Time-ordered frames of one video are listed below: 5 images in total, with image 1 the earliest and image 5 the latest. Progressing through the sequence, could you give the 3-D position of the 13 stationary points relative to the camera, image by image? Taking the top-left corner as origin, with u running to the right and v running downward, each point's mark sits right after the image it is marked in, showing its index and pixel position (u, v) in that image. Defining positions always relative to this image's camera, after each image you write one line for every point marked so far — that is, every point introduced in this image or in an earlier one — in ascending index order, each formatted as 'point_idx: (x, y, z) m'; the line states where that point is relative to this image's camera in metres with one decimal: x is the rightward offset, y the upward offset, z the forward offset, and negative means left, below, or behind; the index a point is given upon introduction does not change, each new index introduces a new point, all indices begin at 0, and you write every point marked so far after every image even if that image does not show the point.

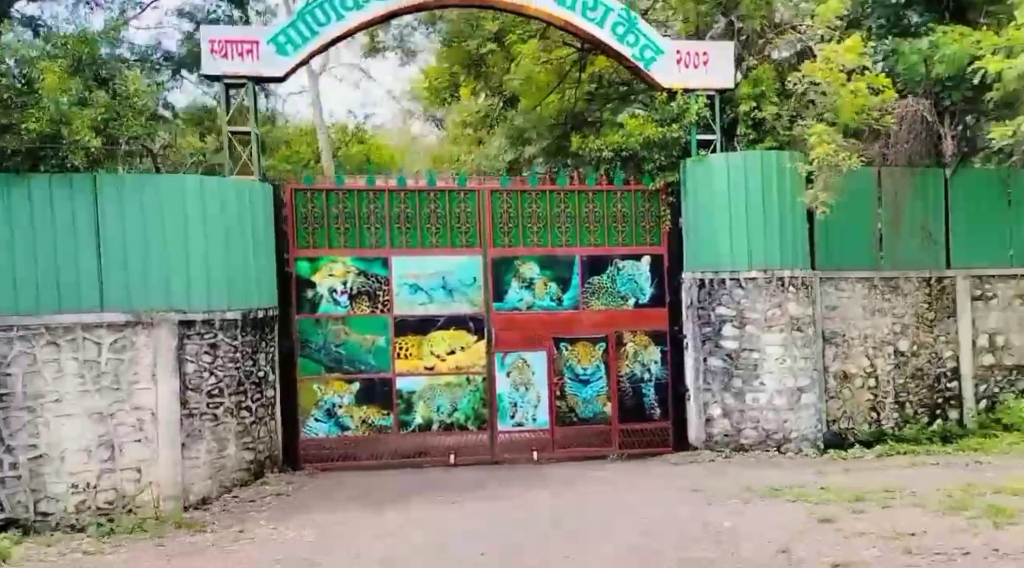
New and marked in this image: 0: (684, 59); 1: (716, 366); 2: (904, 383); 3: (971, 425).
0: (+1.6, +2.1, +8.5) m
1: (+2.0, -0.8, +8.7) m
2: (+3.9, -1.0, +9.3) m
3: (+4.6, -1.4, +9.4) m
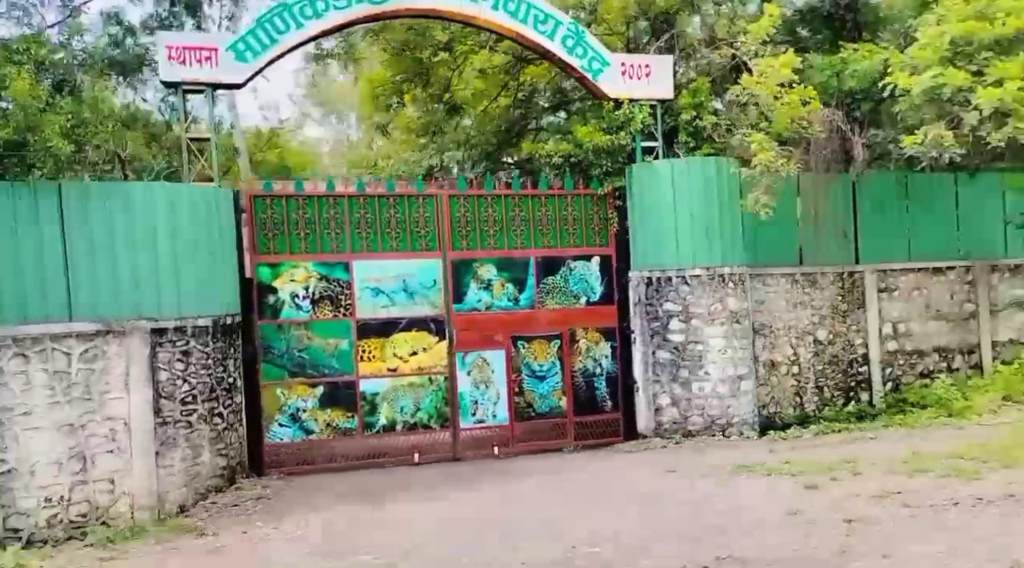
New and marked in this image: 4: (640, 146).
0: (+1.1, +2.1, +9.1) m
1: (+1.6, -0.8, +9.3) m
2: (+3.4, -0.9, +10.2) m
3: (+4.1, -1.4, +10.4) m
4: (+1.4, +1.4, +9.4) m
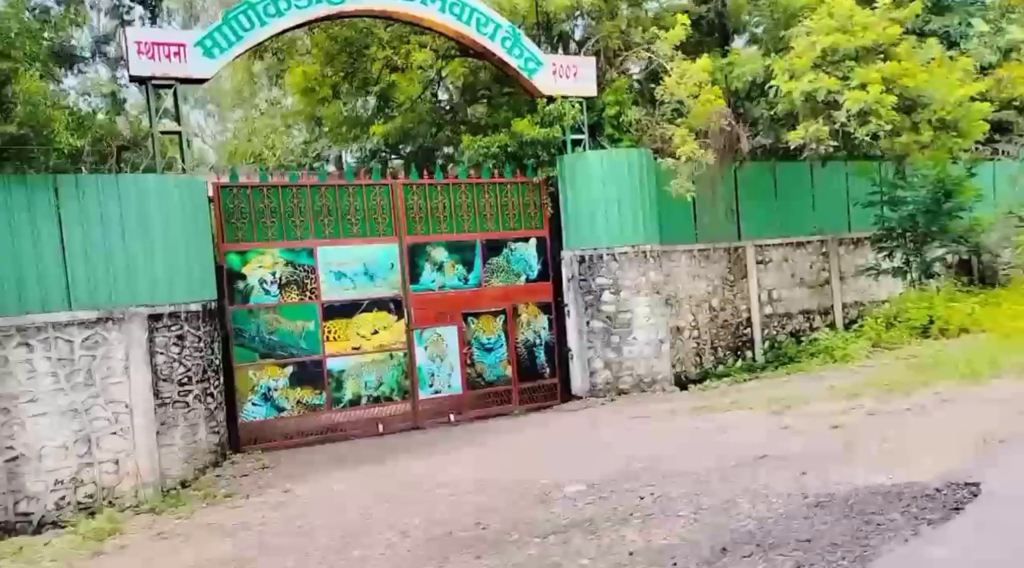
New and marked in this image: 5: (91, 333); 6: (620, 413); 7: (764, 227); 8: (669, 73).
0: (+0.5, +2.4, +10.1) m
1: (+1.0, -0.5, +10.5) m
2: (+2.6, -0.6, +11.7) m
3: (+3.2, -1.0, +12.0) m
4: (+0.7, +1.7, +10.5) m
5: (-3.4, -0.4, +7.4) m
6: (+1.0, -1.3, +8.6) m
7: (+3.3, +0.8, +12.2) m
8: (+1.9, +2.4, +10.4) m
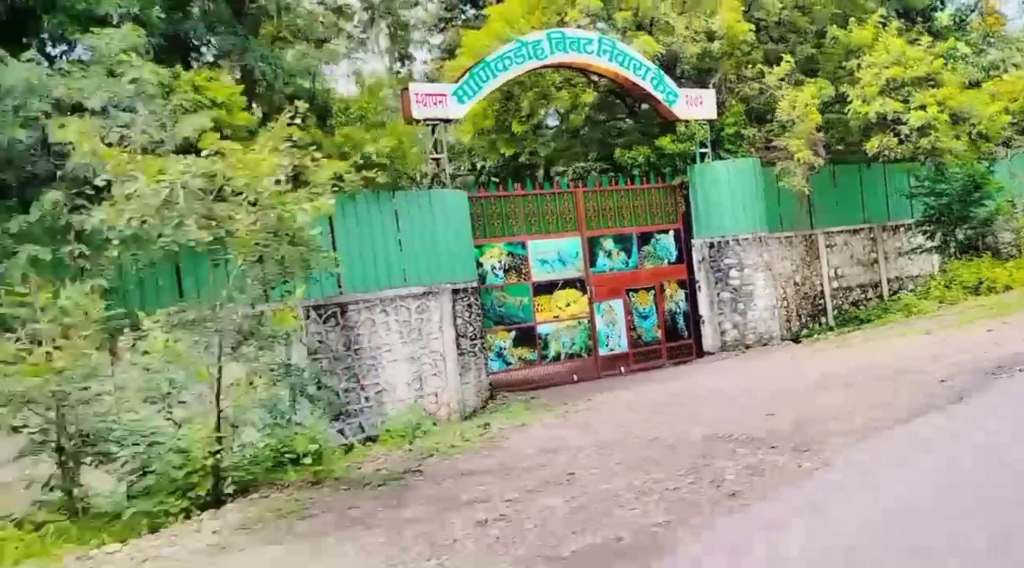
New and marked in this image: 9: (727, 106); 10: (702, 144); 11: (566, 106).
0: (+2.6, +2.6, +13.2) m
1: (+3.1, -0.2, +13.6) m
2: (+4.7, -0.3, +14.8) m
3: (+5.3, -0.7, +15.2) m
4: (+2.8, +1.9, +13.5) m
5: (-1.0, -0.2, +10.2) m
6: (+3.3, -0.9, +11.6) m
7: (+5.3, +1.1, +15.4) m
8: (+3.9, +2.7, +13.6) m
9: (+3.3, +2.7, +14.2) m
10: (+2.8, +2.1, +13.7) m
11: (+0.9, +2.9, +14.7) m
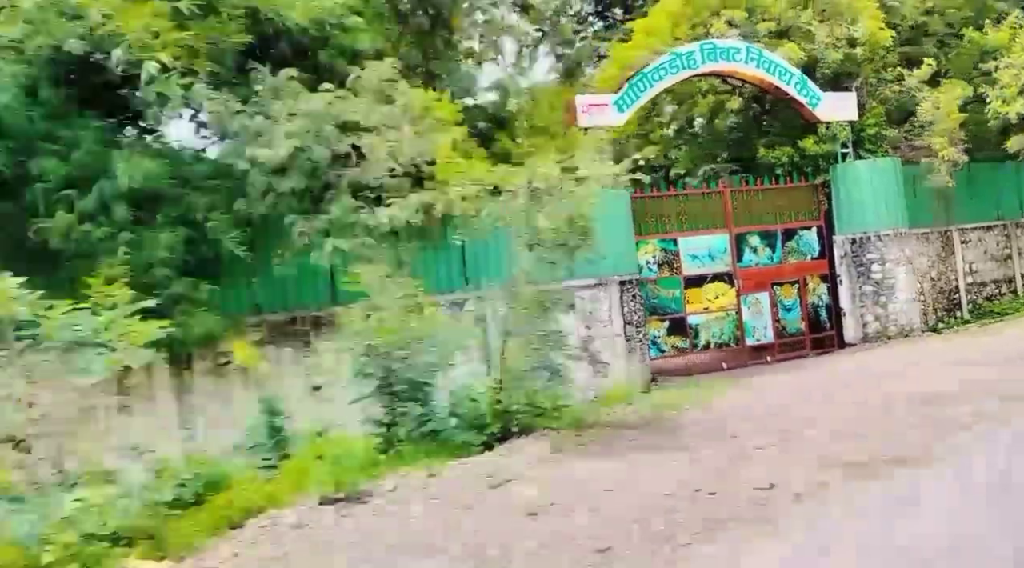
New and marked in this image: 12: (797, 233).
0: (+4.9, +2.7, +14.0) m
1: (+5.5, -0.1, +14.3) m
2: (+7.1, -0.2, +15.4) m
3: (+7.8, -0.6, +15.7) m
4: (+5.1, +2.0, +14.3) m
5: (+1.0, -0.1, +11.3) m
6: (+5.4, -0.8, +12.3) m
7: (+7.8, +1.2, +15.9) m
8: (+6.3, +2.8, +14.2) m
9: (+5.7, +2.8, +14.9) m
10: (+5.2, +2.2, +14.5) m
11: (+3.3, +2.9, +15.6) m
12: (+4.4, +0.8, +14.2) m
